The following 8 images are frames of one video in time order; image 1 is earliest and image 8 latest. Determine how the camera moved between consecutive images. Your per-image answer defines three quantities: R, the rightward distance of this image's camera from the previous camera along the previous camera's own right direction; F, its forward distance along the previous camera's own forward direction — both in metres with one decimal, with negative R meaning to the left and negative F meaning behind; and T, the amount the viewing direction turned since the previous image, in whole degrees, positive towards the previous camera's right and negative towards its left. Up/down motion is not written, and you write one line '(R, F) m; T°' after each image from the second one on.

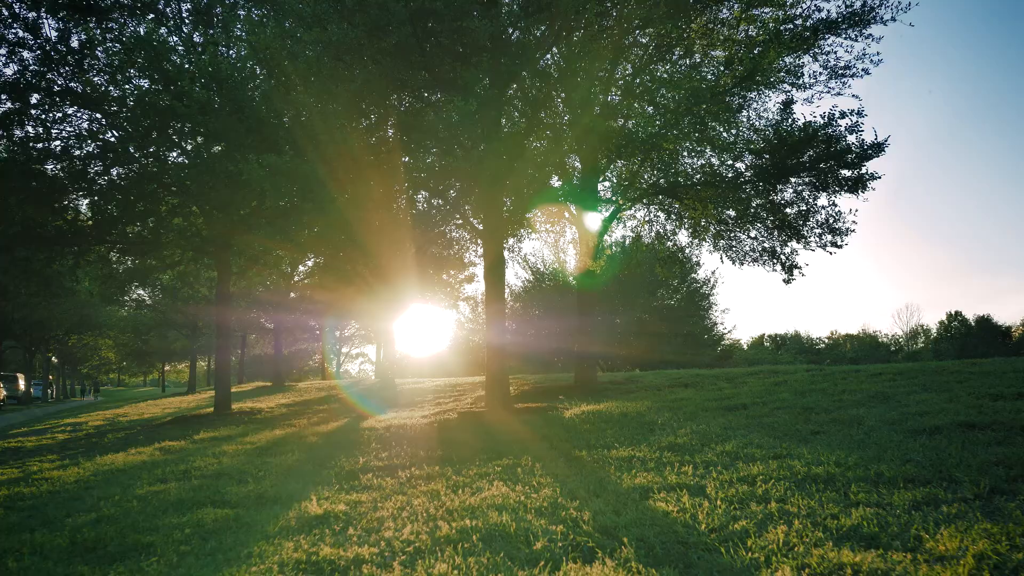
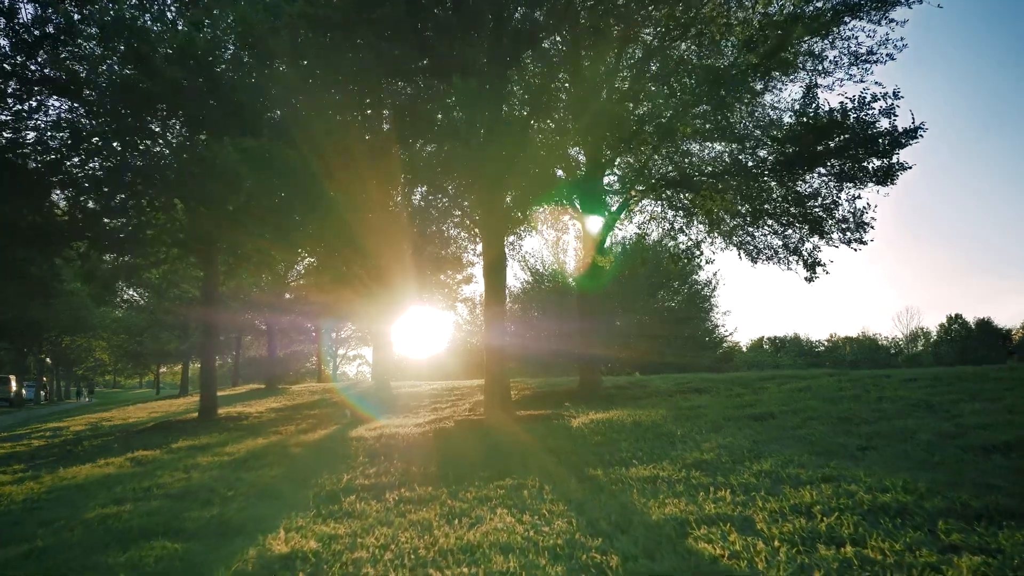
(-0.1, +1.3) m; 0°
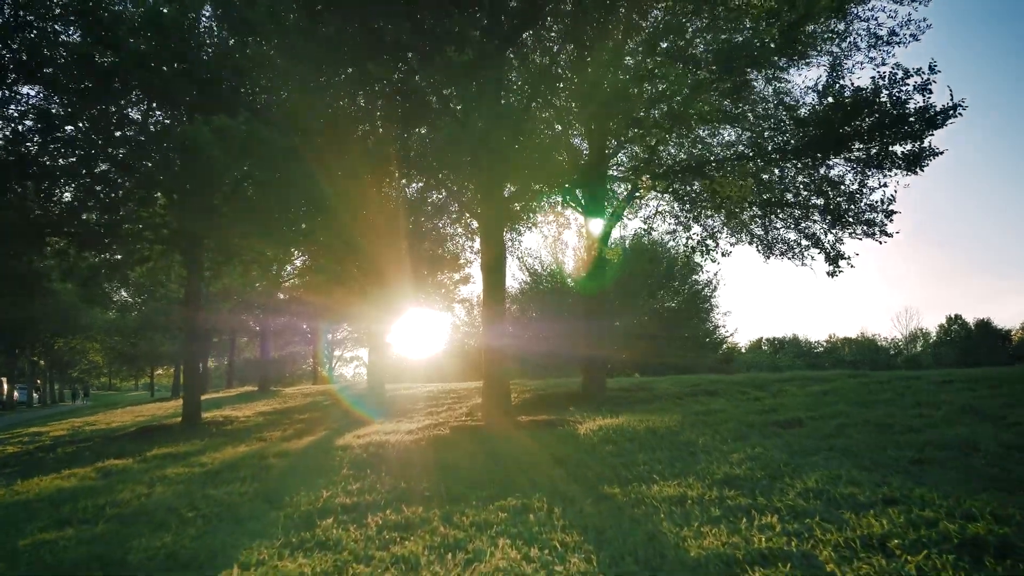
(0.0, +1.2) m; 0°
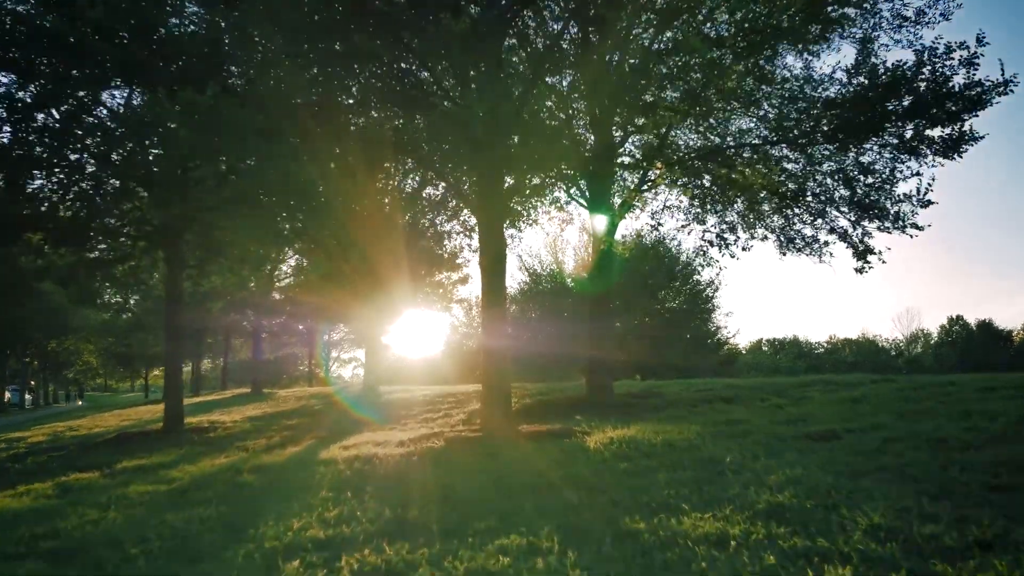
(0.0, +1.2) m; 0°
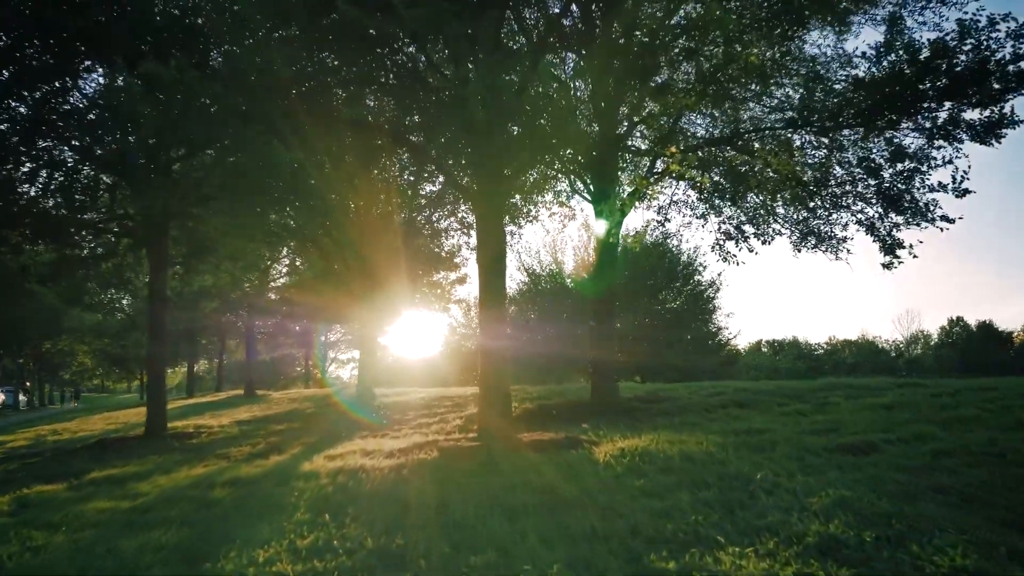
(0.0, +1.1) m; 0°
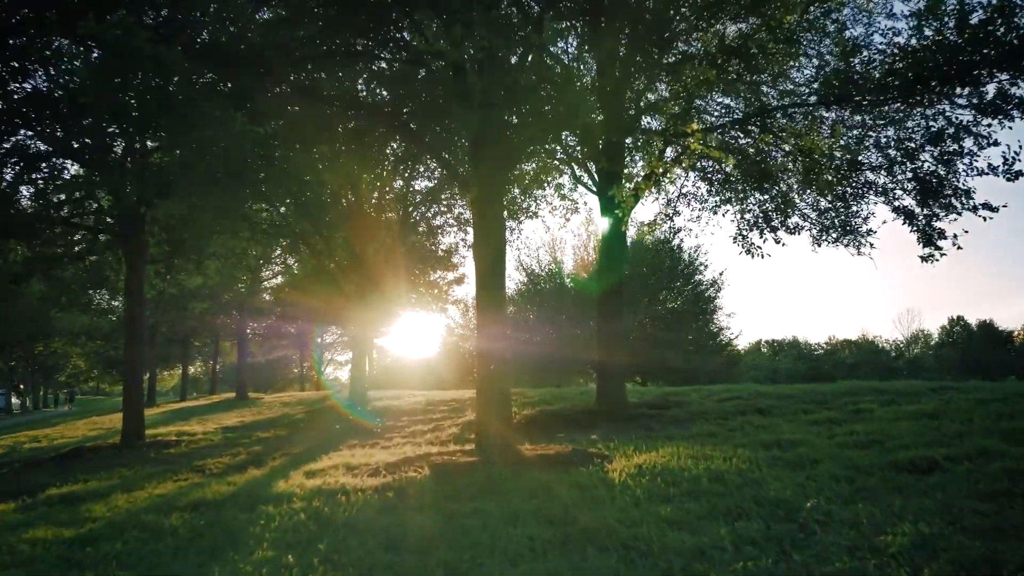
(0.0, +1.3) m; 0°
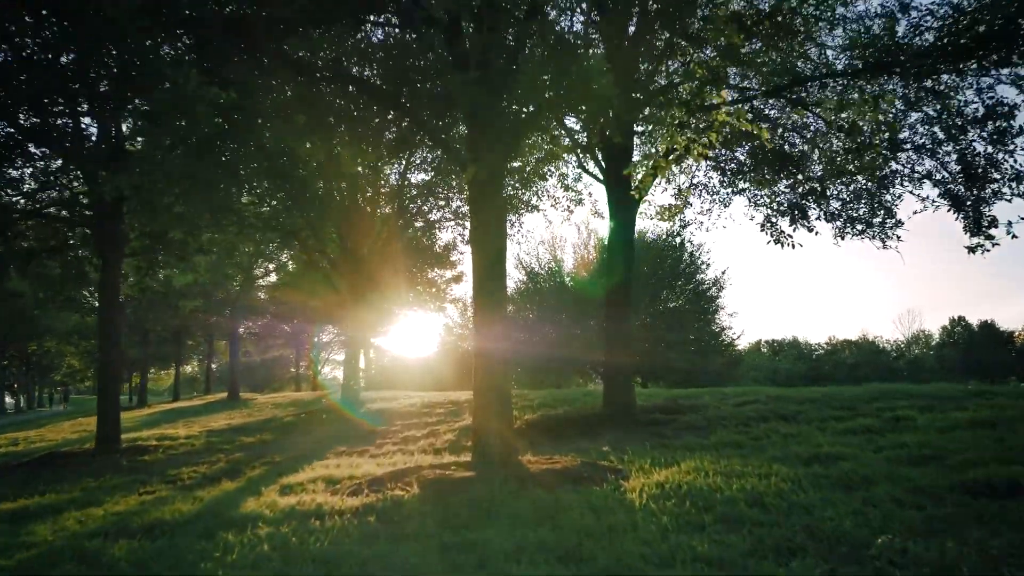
(0.0, +1.2) m; 0°
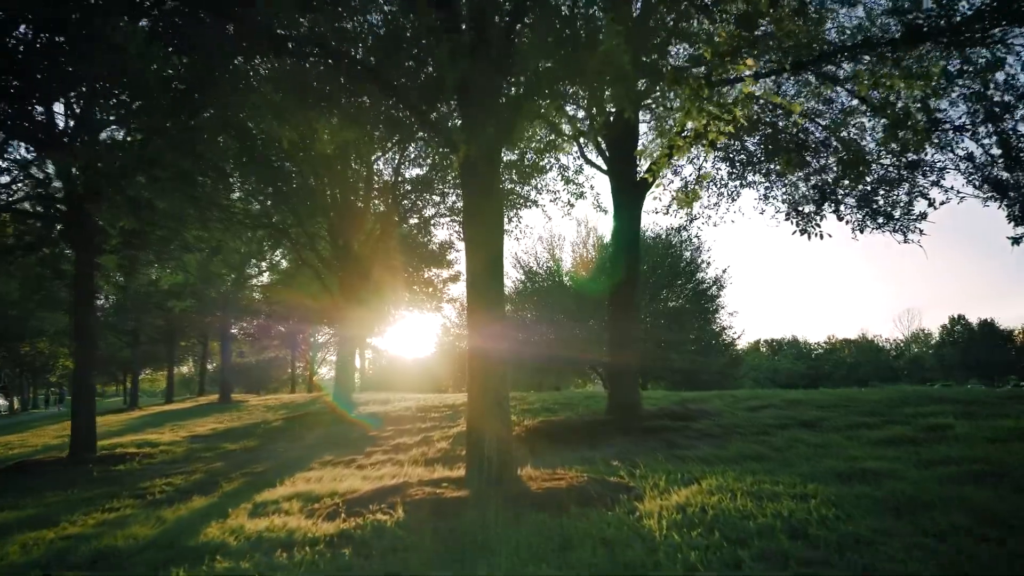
(0.0, +1.0) m; 0°
